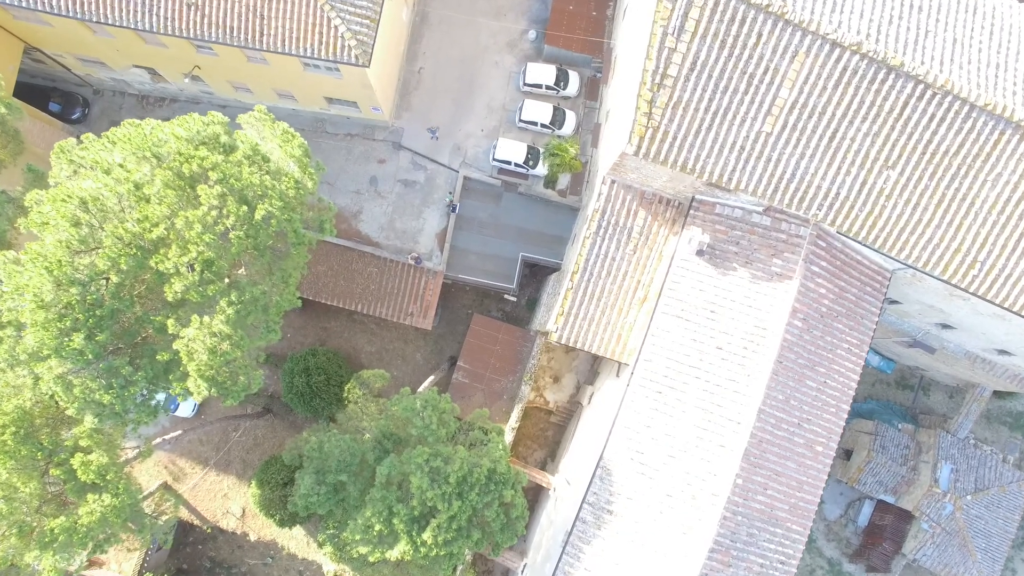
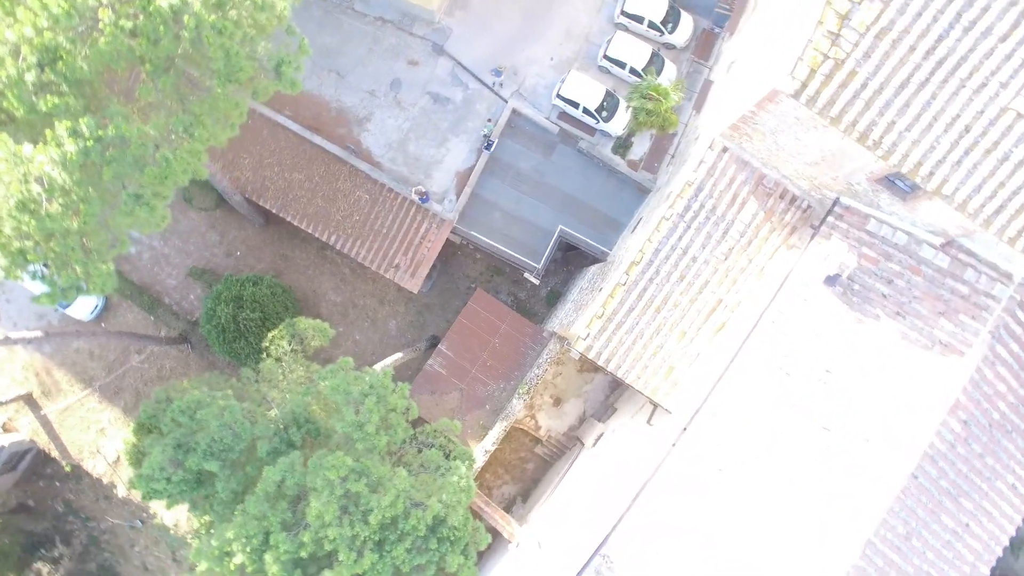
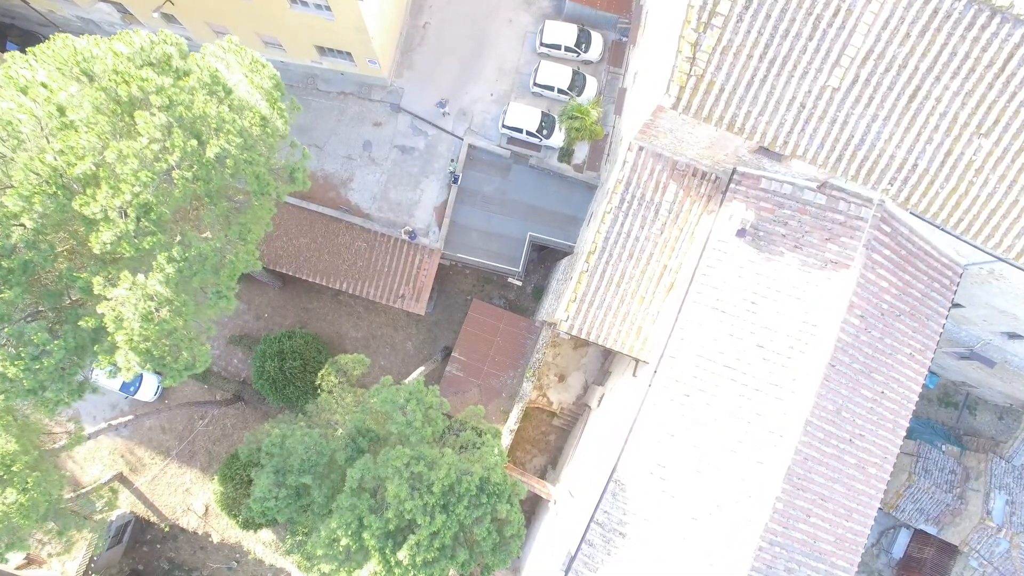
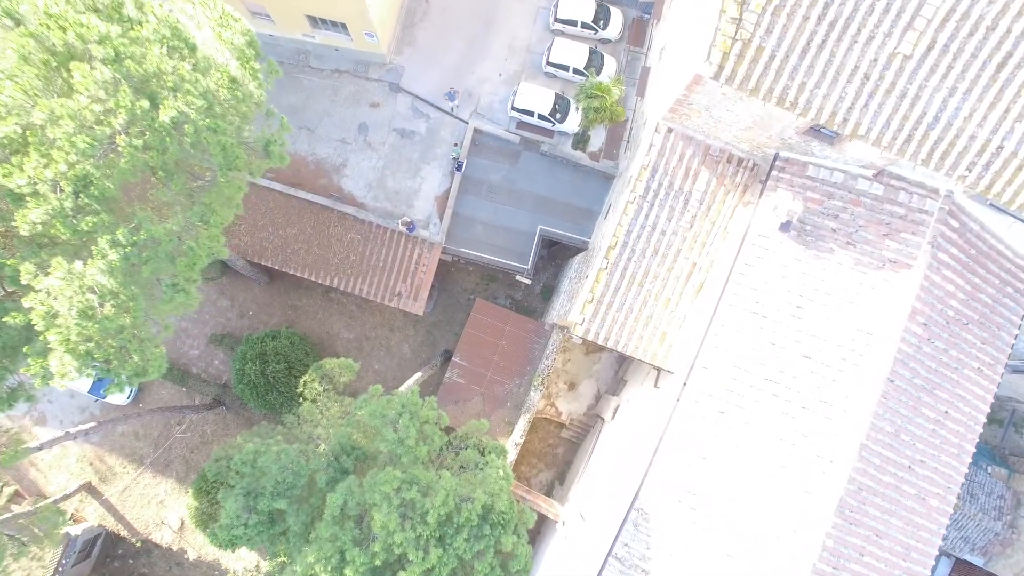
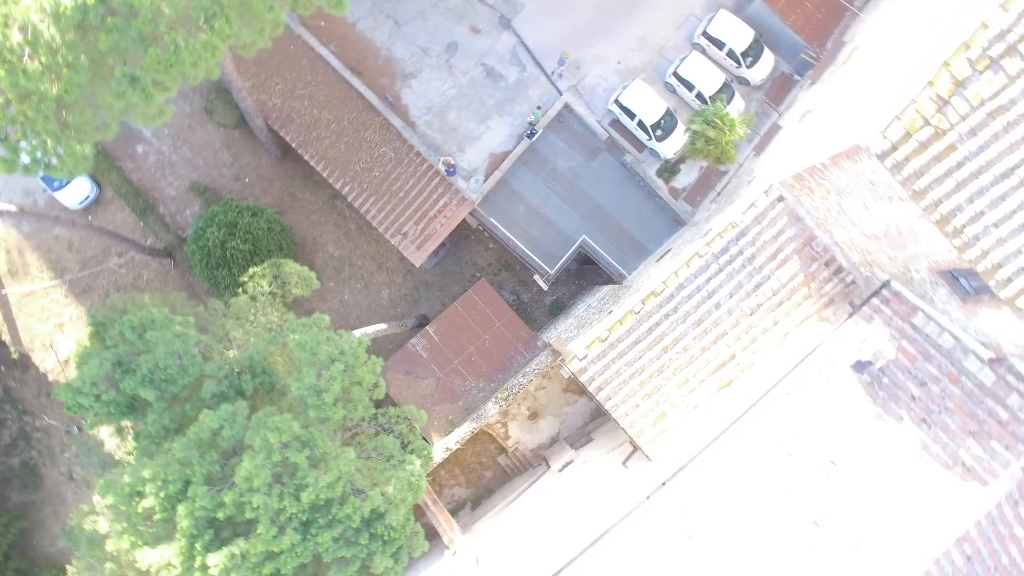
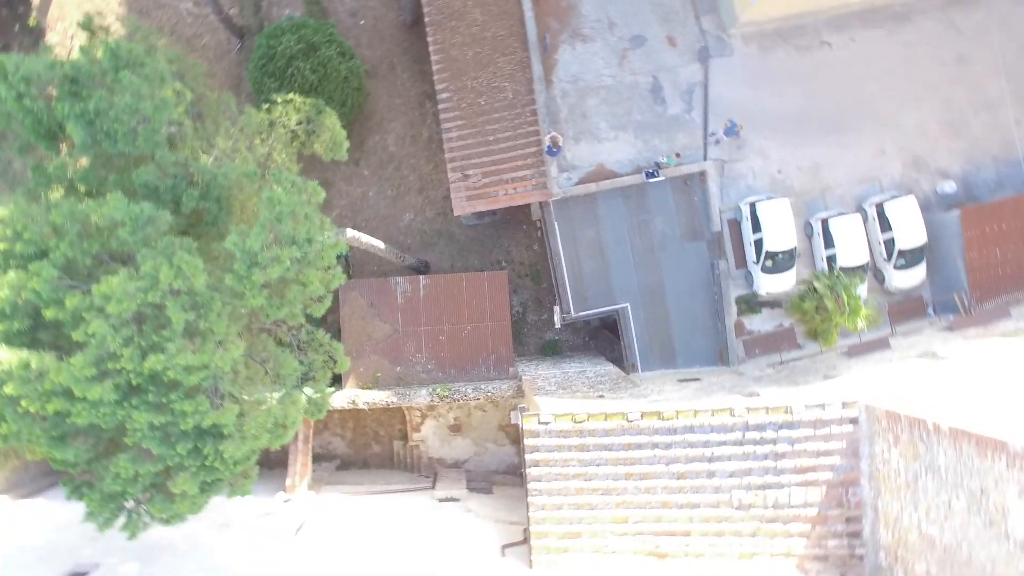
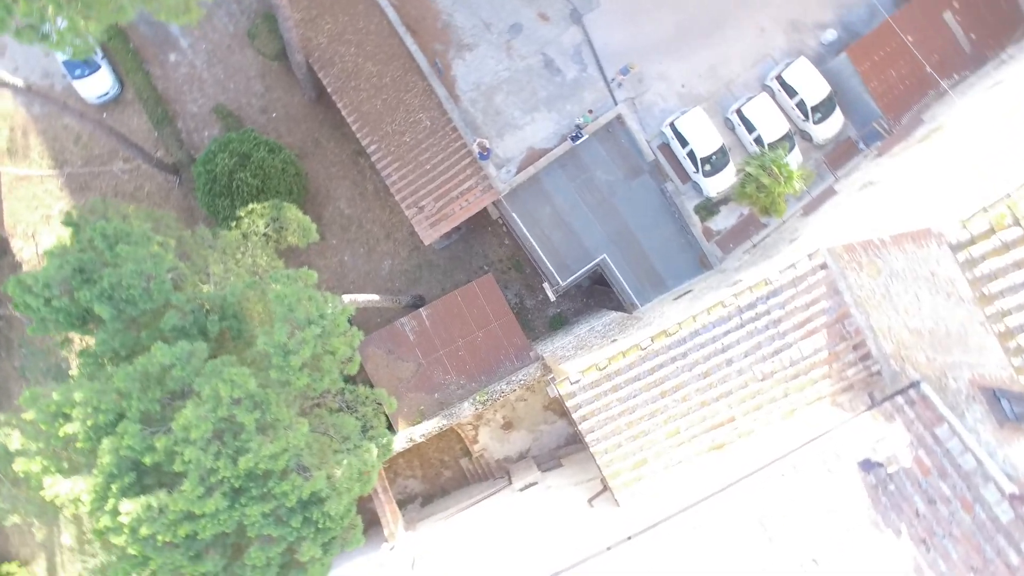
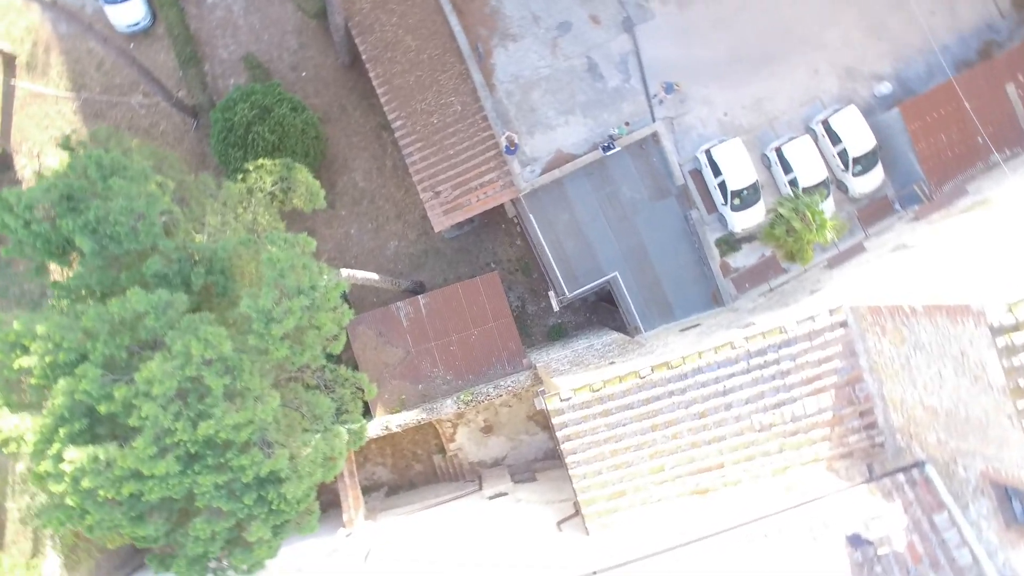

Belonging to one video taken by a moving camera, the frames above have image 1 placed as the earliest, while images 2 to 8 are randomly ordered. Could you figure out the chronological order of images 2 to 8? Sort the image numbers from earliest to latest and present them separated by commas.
3, 4, 2, 5, 7, 8, 6
